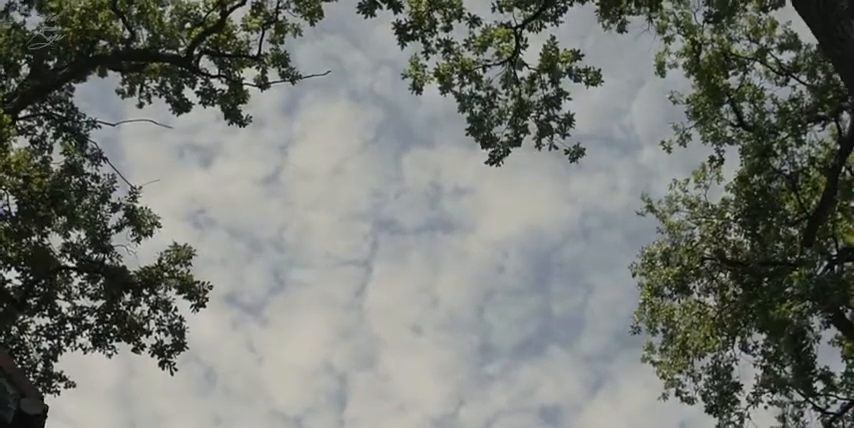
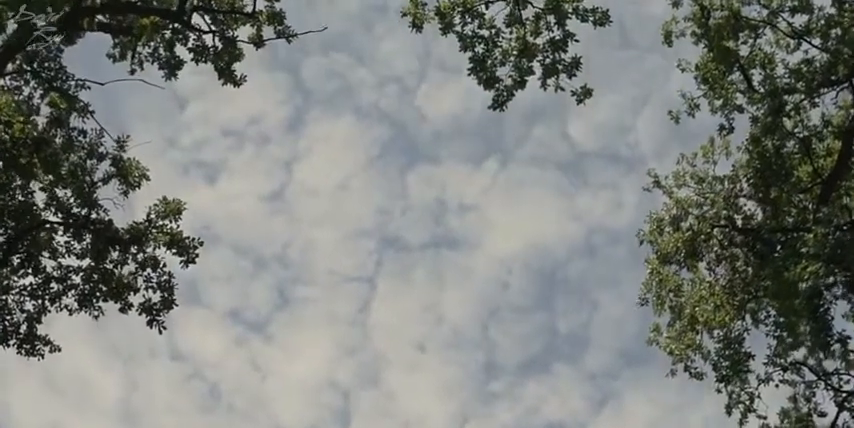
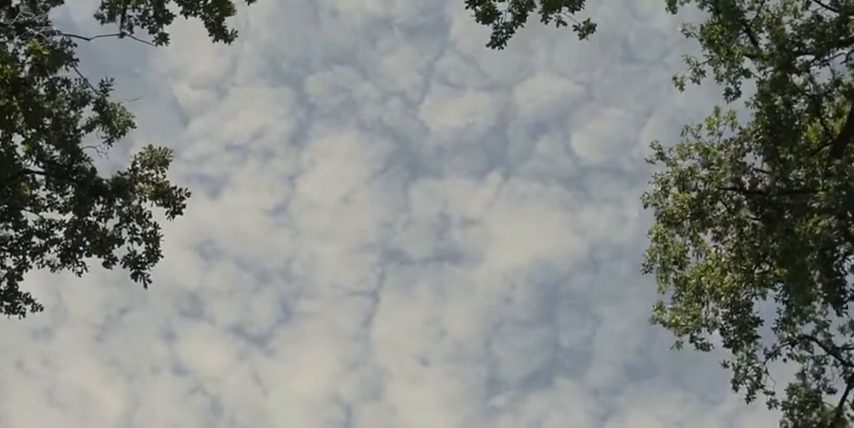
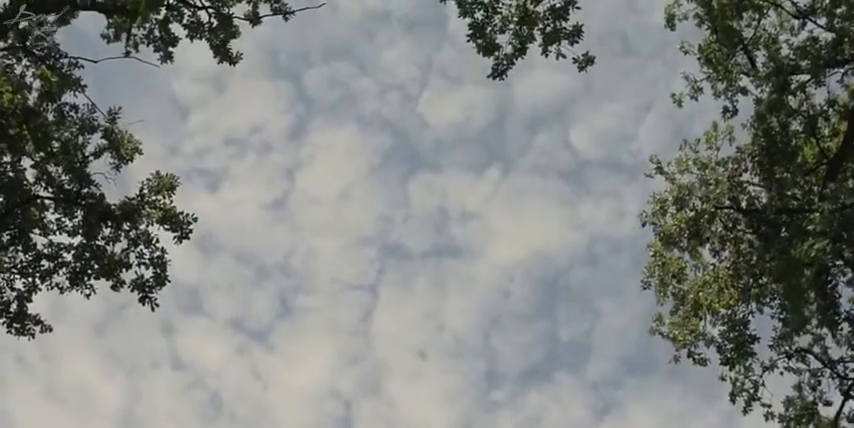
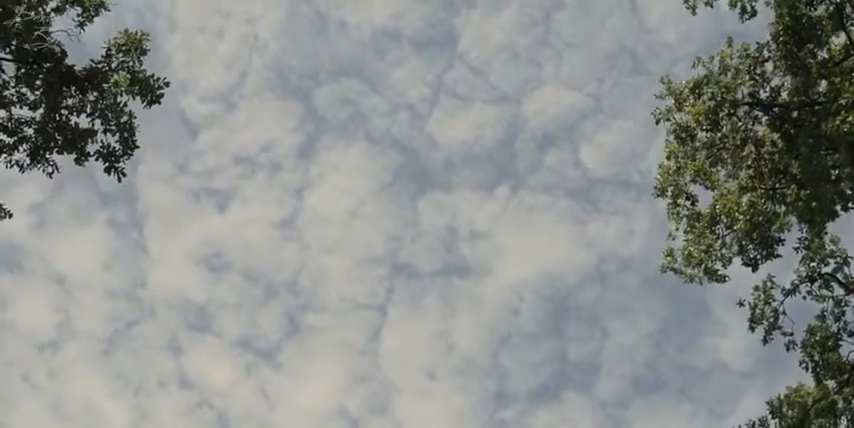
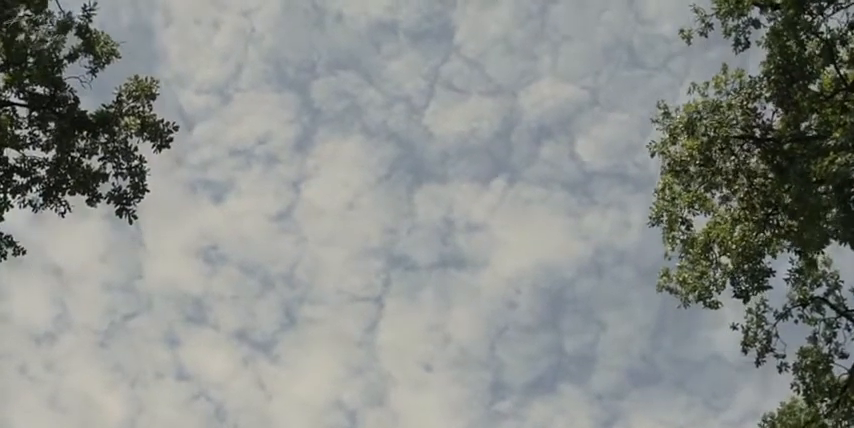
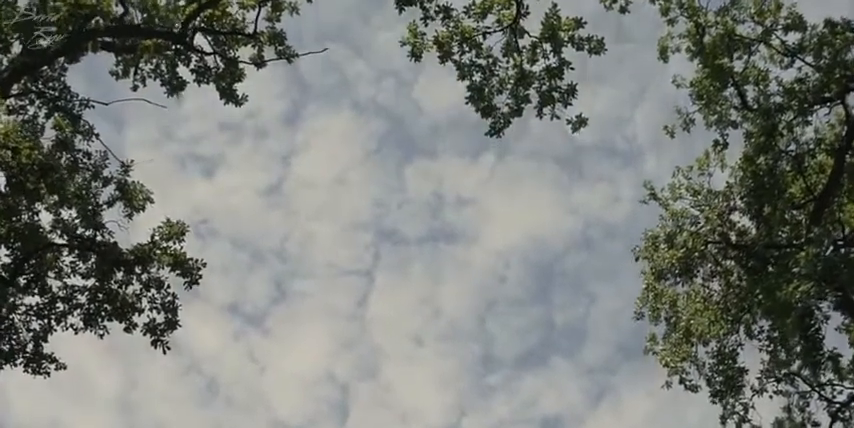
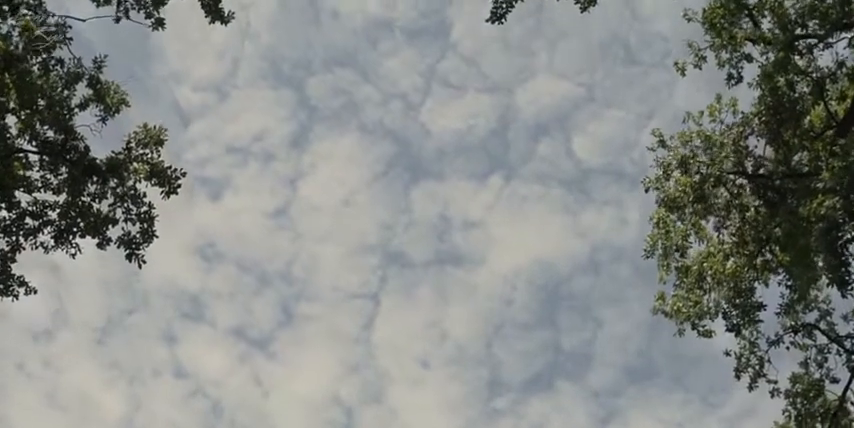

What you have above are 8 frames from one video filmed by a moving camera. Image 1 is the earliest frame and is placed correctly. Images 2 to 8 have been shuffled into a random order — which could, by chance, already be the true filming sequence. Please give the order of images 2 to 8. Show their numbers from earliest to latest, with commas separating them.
7, 2, 4, 3, 8, 6, 5
